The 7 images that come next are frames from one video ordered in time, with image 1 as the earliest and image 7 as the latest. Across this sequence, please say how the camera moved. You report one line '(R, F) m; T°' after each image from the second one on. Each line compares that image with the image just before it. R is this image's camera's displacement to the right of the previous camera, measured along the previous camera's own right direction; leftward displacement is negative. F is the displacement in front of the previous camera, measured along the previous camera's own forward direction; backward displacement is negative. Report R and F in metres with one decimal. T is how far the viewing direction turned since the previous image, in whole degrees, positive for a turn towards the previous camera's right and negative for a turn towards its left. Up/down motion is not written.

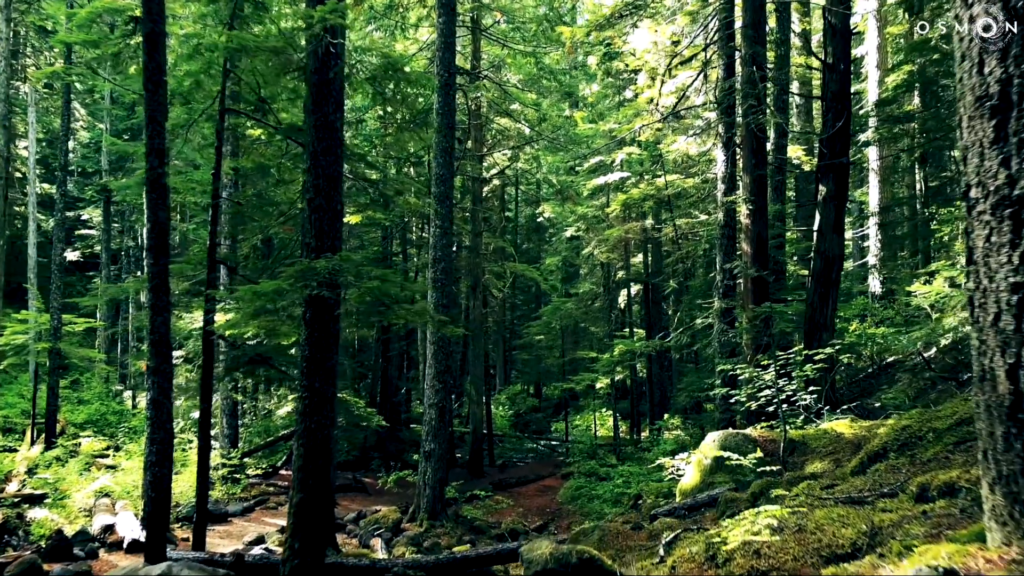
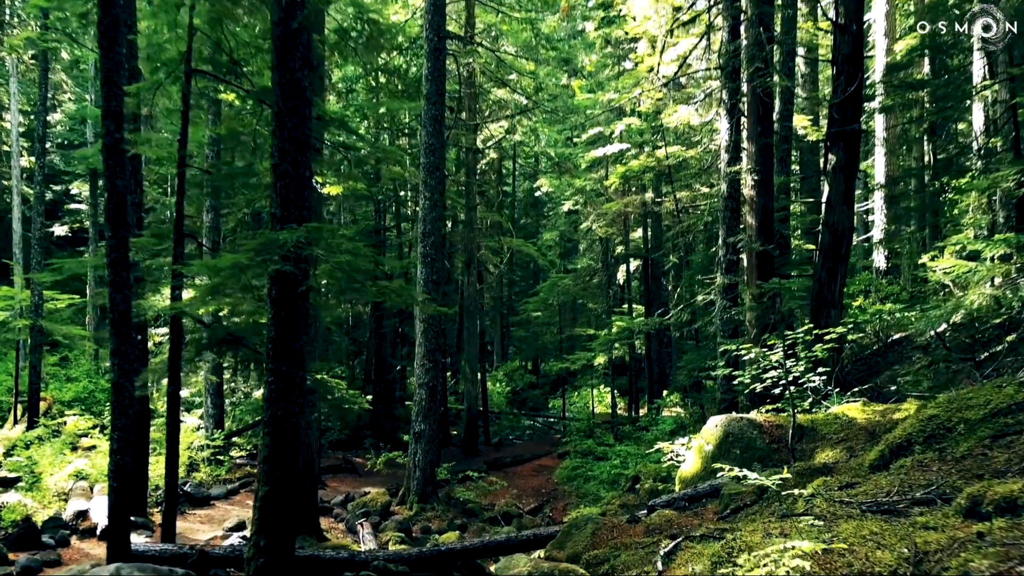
(+0.1, +0.5) m; 0°
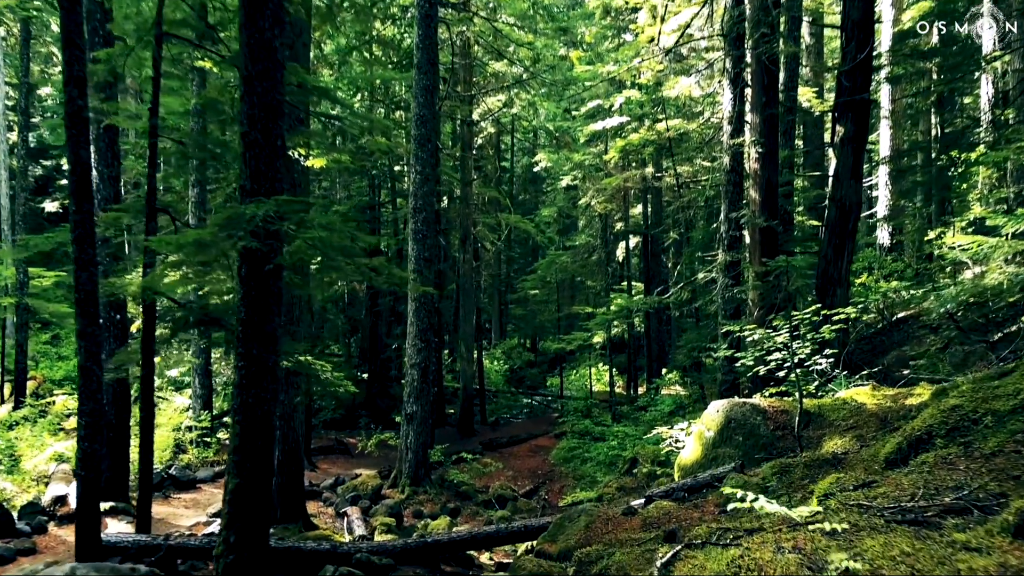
(+0.1, +0.4) m; 0°
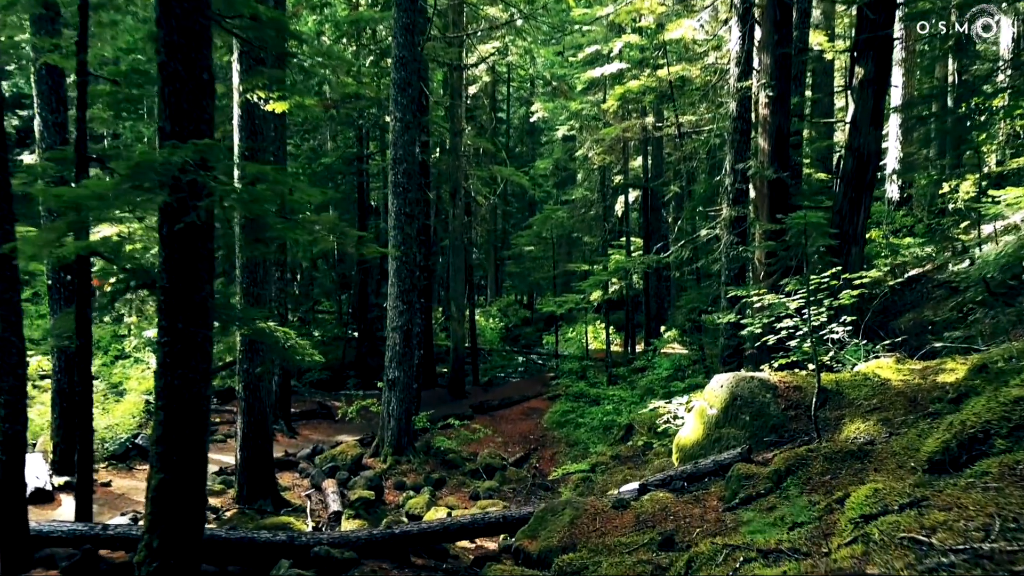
(+0.2, +0.8) m; 0°
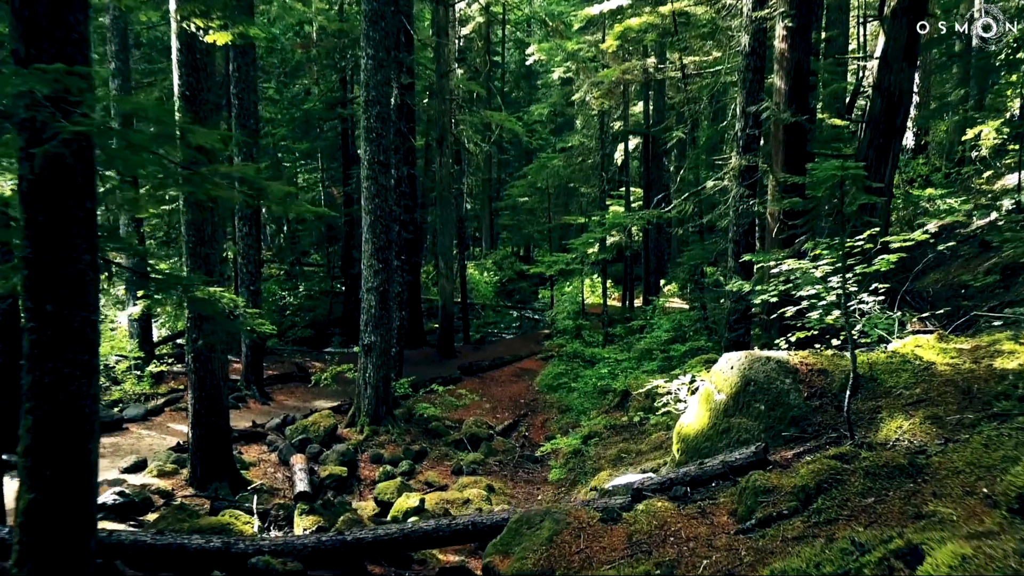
(+0.2, +0.9) m; 0°
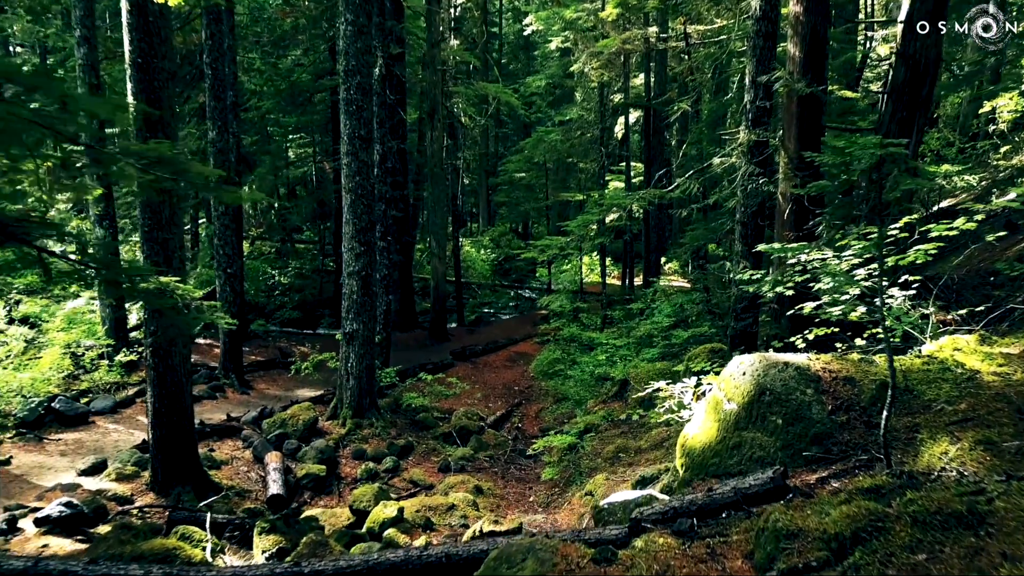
(+0.1, +0.6) m; 0°
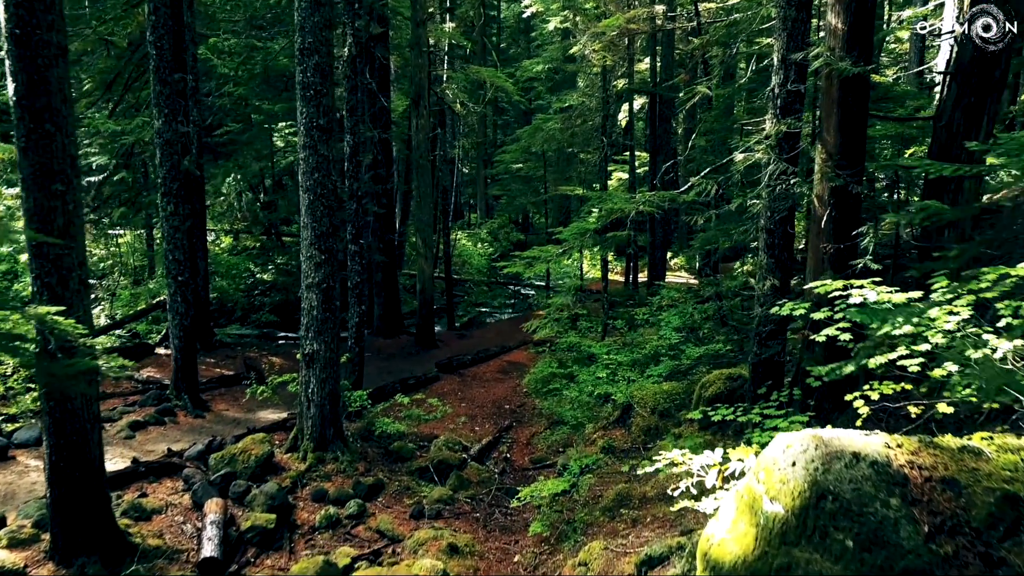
(+0.2, +1.3) m; 0°
